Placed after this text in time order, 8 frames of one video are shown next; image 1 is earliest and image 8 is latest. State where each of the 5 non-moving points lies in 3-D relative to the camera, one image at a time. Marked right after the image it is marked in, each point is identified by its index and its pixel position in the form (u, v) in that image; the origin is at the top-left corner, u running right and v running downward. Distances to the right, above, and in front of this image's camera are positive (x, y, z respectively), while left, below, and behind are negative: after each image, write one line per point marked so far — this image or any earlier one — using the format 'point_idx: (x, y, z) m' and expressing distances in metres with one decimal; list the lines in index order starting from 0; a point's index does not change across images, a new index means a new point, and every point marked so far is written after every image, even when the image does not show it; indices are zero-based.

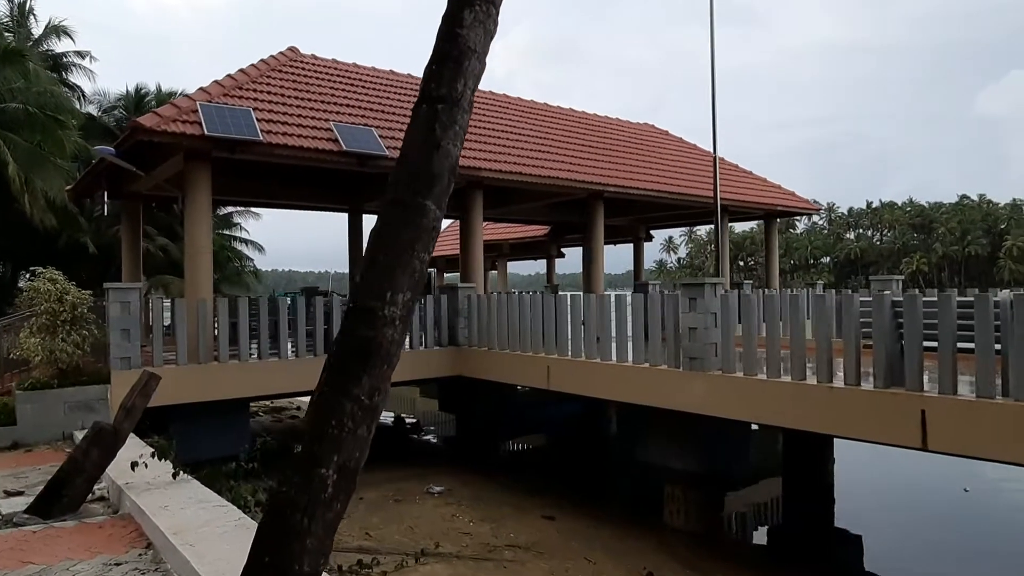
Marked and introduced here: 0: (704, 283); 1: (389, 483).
0: (+1.5, 0.0, +5.5) m
1: (-1.3, -2.0, +7.3) m
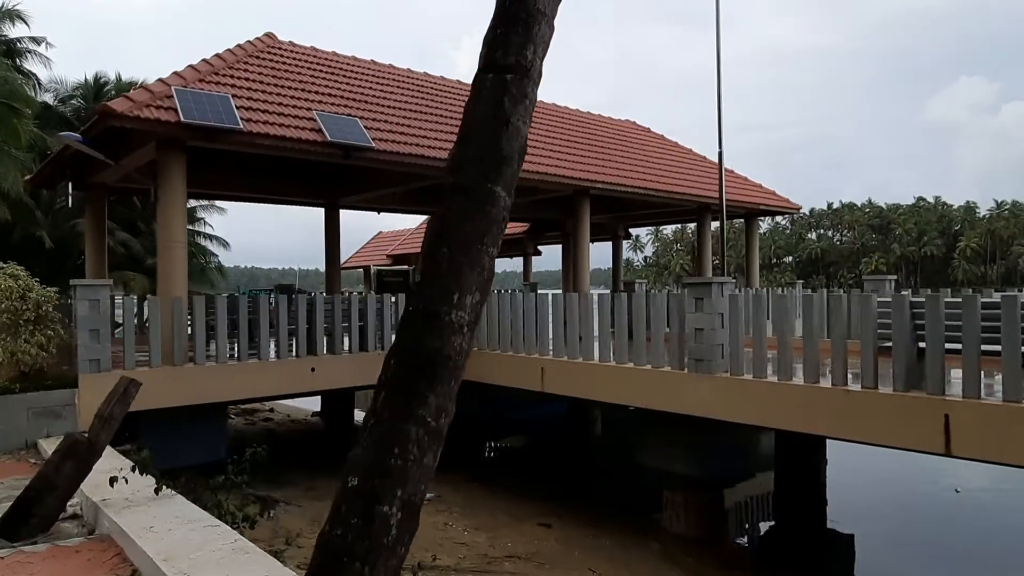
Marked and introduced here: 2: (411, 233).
0: (+1.5, 0.0, +5.3) m
1: (-1.3, -2.0, +7.0) m
2: (-2.9, +1.5, +19.5) m
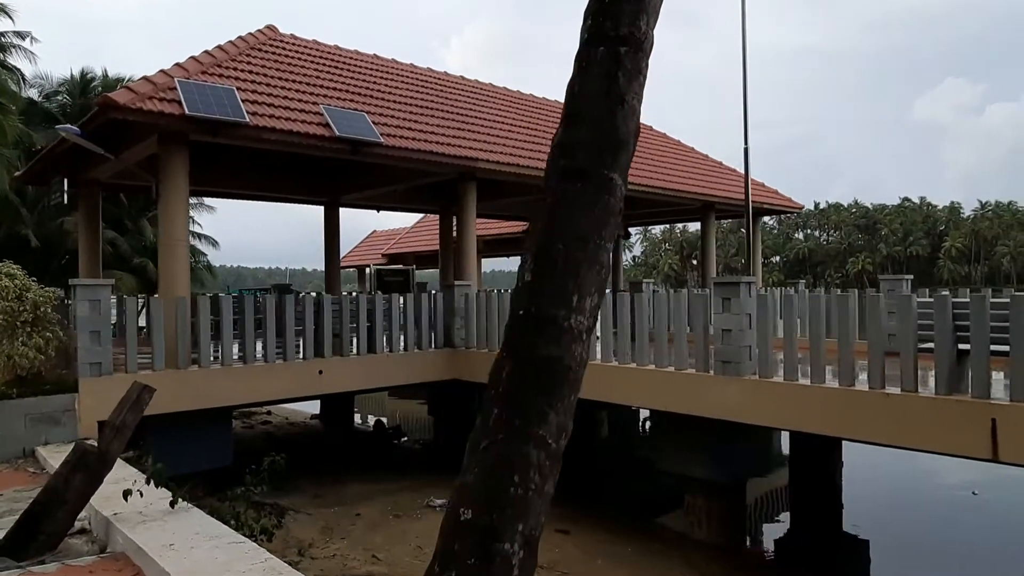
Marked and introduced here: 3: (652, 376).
0: (+1.7, 0.0, +5.1) m
1: (-1.2, -2.0, +6.8) m
2: (-3.0, +1.5, +19.3) m
3: (+1.2, -0.7, +5.8) m
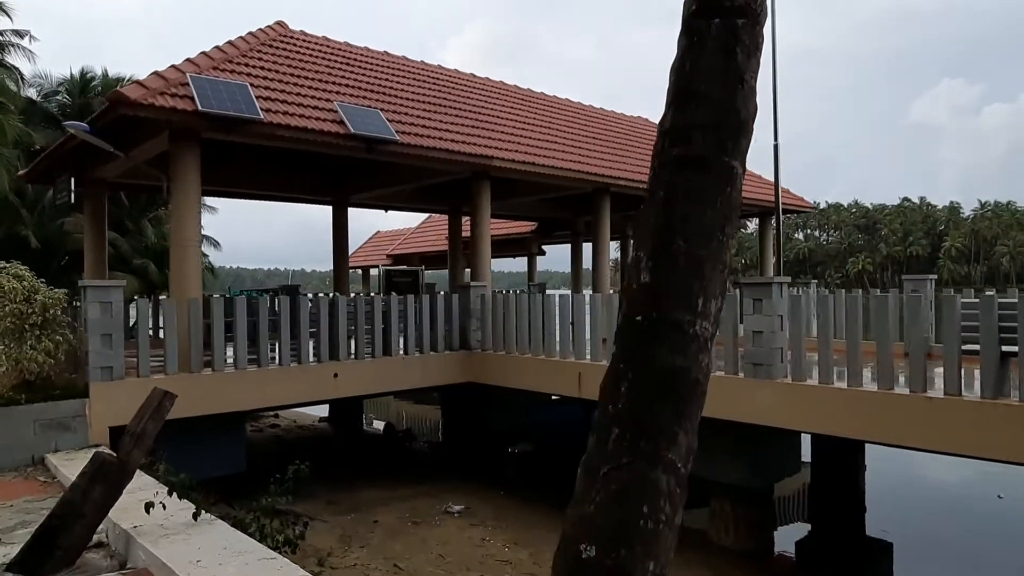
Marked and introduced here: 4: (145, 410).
0: (+1.8, 0.0, +5.0) m
1: (-1.0, -2.0, +6.6) m
2: (-2.8, +1.5, +19.1) m
3: (+1.3, -0.7, +5.6) m
4: (-1.7, -0.6, +3.2) m
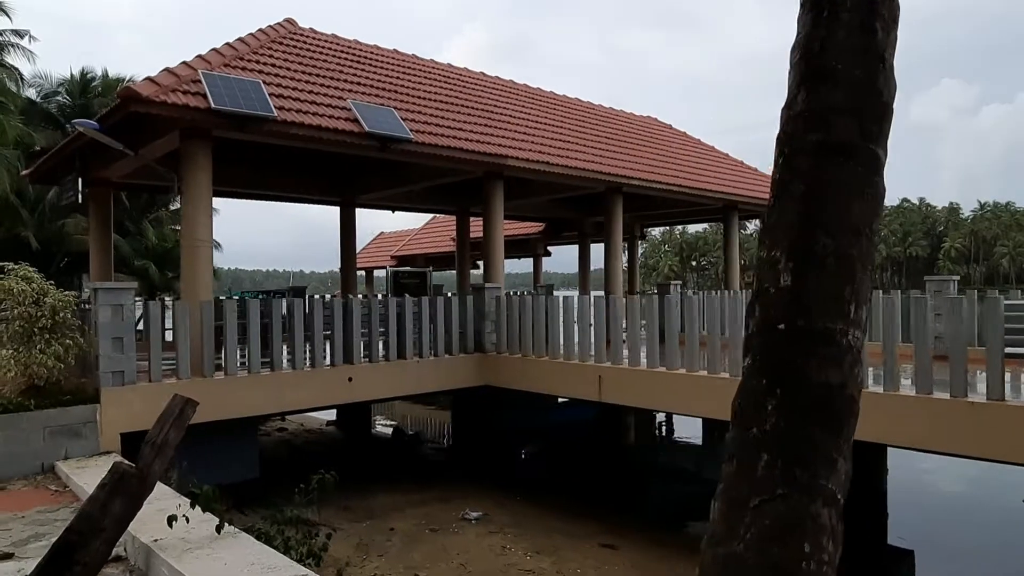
0: (+2.0, 0.0, +4.8) m
1: (-0.9, -2.0, +6.5) m
2: (-2.7, +1.4, +19.0) m
3: (+1.5, -0.7, +5.5) m
4: (-1.5, -0.6, +3.1) m
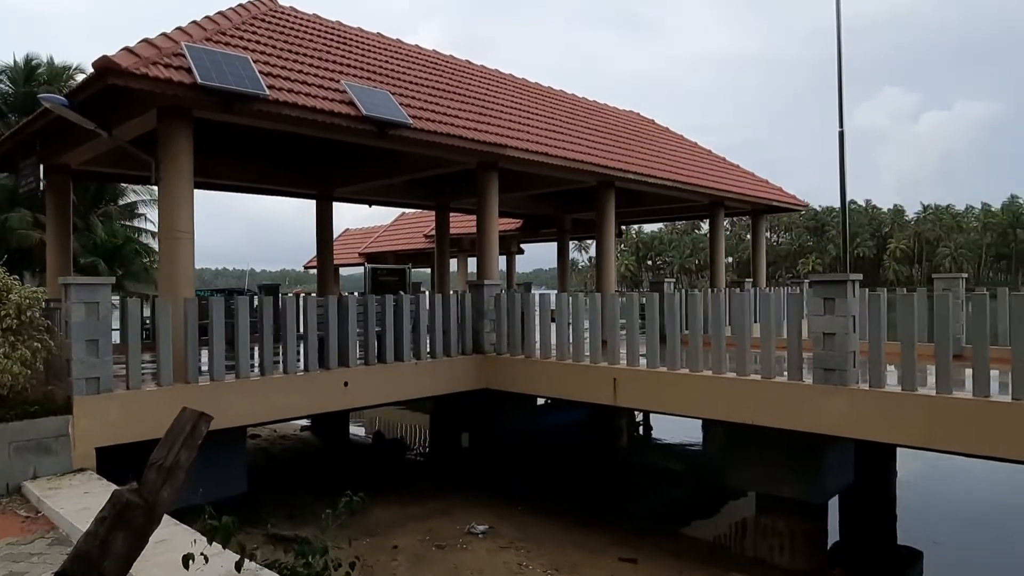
0: (+2.2, +0.1, +4.6) m
1: (-0.8, -2.0, +6.0) m
2: (-3.4, +1.5, +18.4) m
3: (+1.6, -0.7, +5.2) m
4: (-1.2, -0.5, +2.6) m
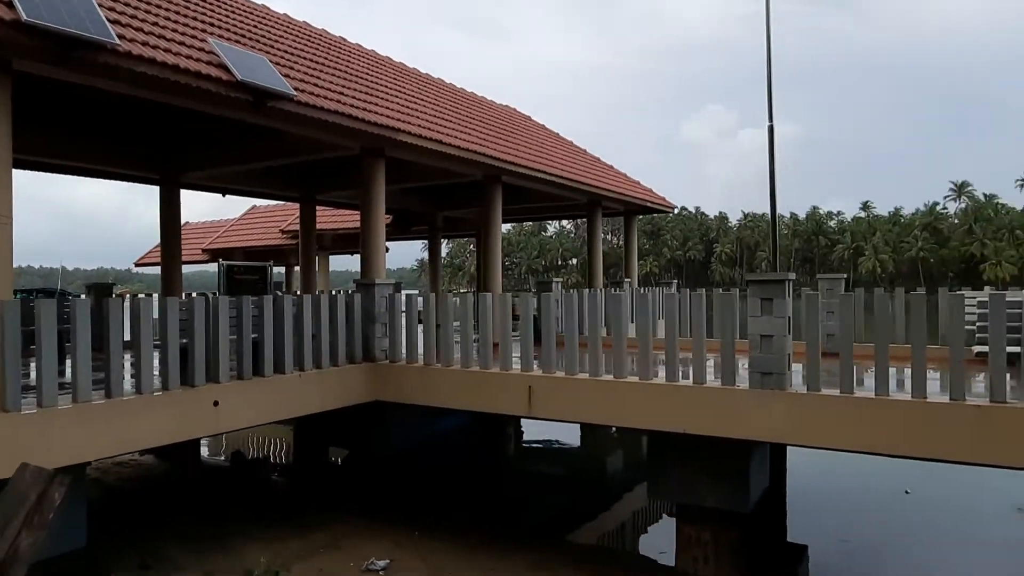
0: (+1.7, +0.1, +4.4) m
1: (-1.5, -2.0, +5.1) m
2: (-6.7, +1.5, +16.7) m
3: (+1.0, -0.7, +4.9) m
4: (-1.2, -0.5, +1.7) m
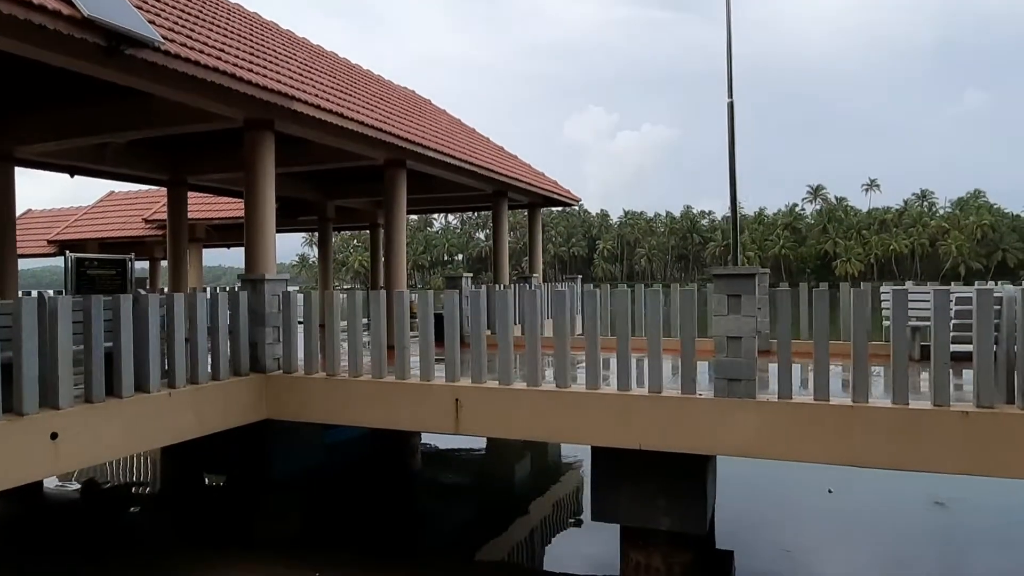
0: (+1.3, +0.1, +3.9) m
1: (-2.0, -2.0, +4.1) m
2: (-8.9, +1.5, +14.6) m
3: (+0.6, -0.7, +4.2) m
4: (-1.1, -0.5, +0.8) m
